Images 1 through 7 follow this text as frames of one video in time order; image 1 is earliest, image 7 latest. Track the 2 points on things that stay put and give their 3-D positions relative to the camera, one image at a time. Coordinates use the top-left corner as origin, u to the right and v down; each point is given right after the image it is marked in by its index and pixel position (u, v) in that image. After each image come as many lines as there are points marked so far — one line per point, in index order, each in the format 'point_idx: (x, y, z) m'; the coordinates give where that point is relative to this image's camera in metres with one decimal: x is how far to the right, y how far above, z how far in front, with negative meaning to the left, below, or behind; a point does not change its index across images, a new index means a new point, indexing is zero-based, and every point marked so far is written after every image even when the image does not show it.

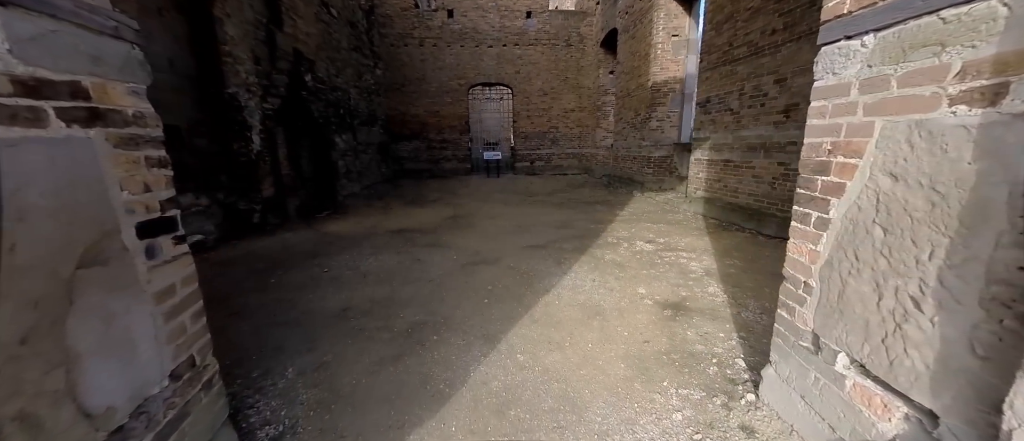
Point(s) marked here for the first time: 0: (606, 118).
0: (+2.9, +3.2, +10.8) m
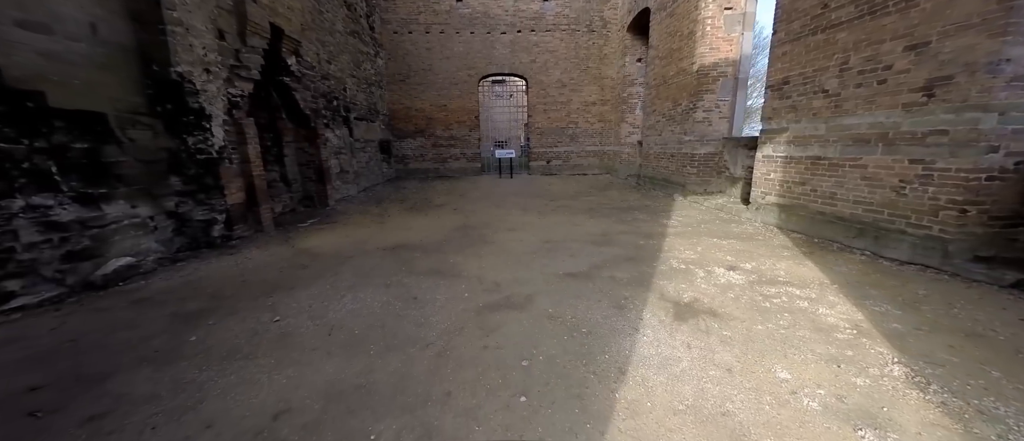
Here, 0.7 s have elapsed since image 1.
0: (+3.4, +3.1, +9.7) m
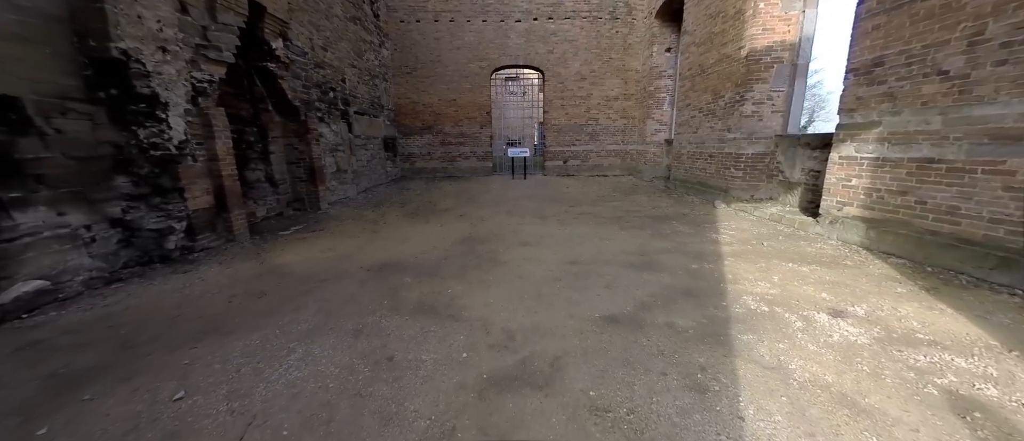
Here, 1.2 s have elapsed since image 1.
0: (+3.8, +2.9, +8.7) m
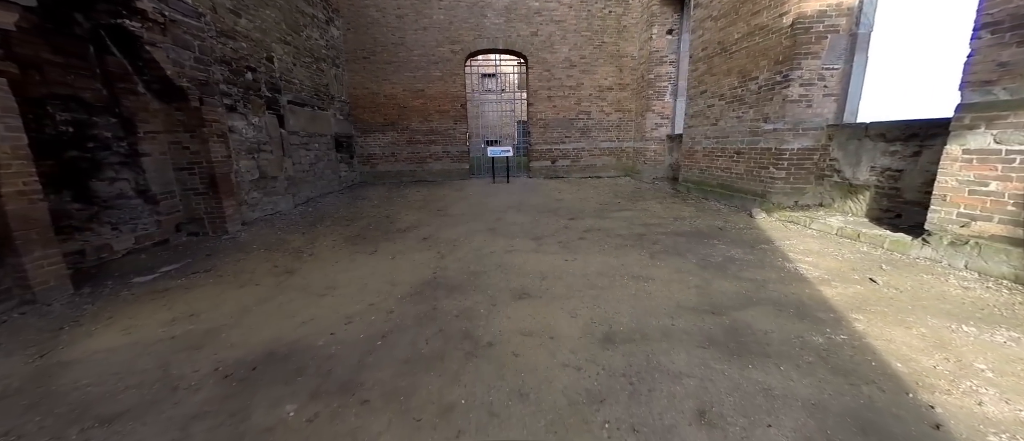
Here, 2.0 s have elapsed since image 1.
0: (+3.3, +2.7, +7.6) m
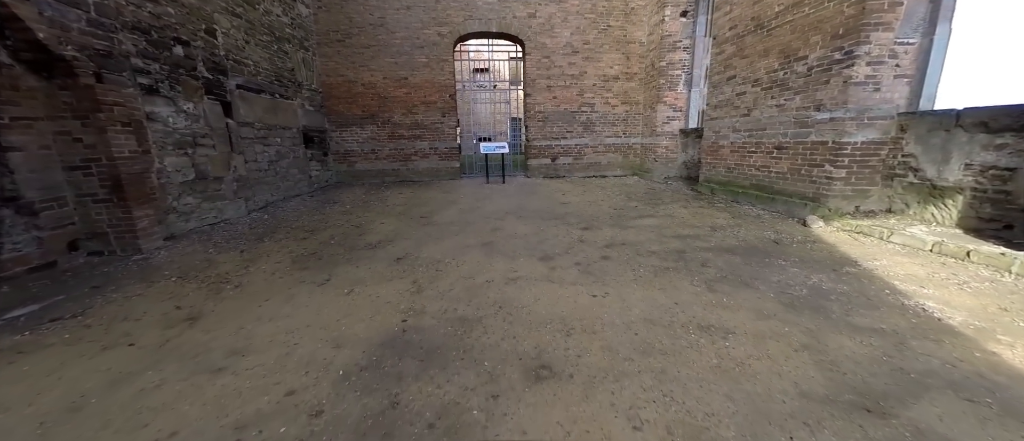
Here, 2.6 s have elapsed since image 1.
0: (+3.2, +2.6, +6.8) m
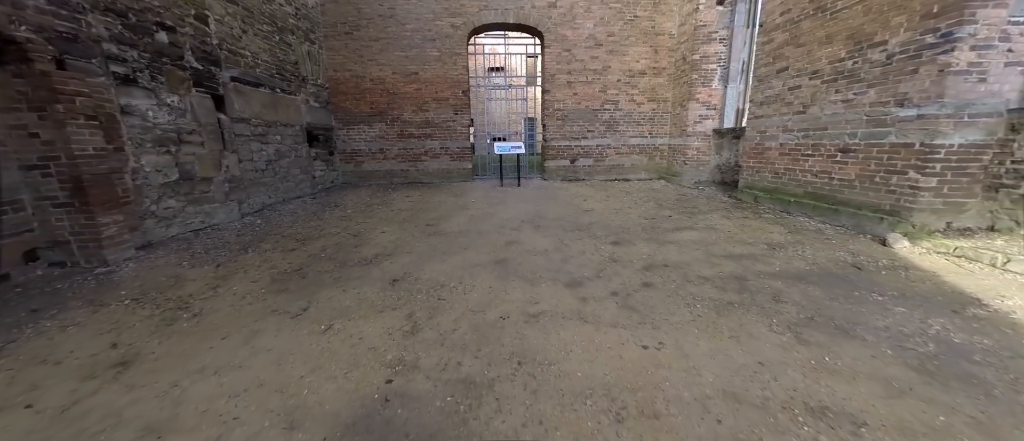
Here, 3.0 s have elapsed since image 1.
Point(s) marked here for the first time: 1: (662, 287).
0: (+3.5, +2.5, +6.2) m
1: (+1.0, -0.4, +2.2) m
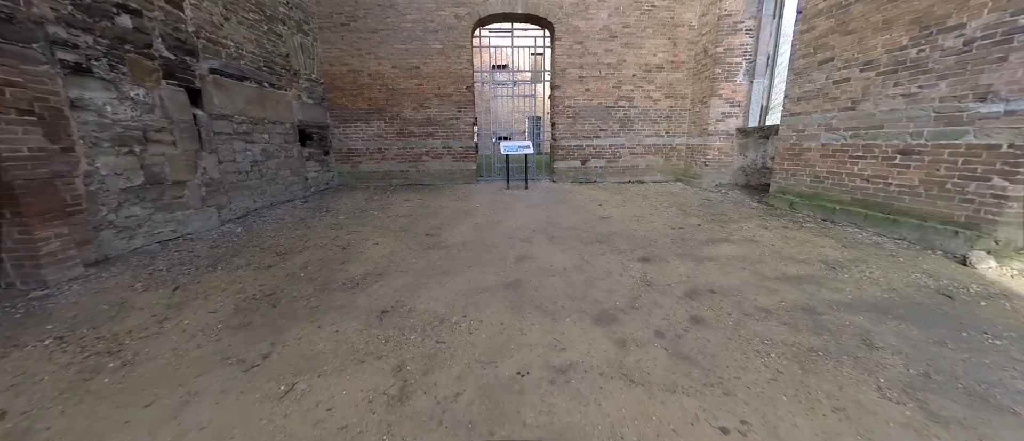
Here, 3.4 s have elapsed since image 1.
0: (+3.7, +2.4, +5.7) m
1: (+1.1, -0.5, +1.8) m
